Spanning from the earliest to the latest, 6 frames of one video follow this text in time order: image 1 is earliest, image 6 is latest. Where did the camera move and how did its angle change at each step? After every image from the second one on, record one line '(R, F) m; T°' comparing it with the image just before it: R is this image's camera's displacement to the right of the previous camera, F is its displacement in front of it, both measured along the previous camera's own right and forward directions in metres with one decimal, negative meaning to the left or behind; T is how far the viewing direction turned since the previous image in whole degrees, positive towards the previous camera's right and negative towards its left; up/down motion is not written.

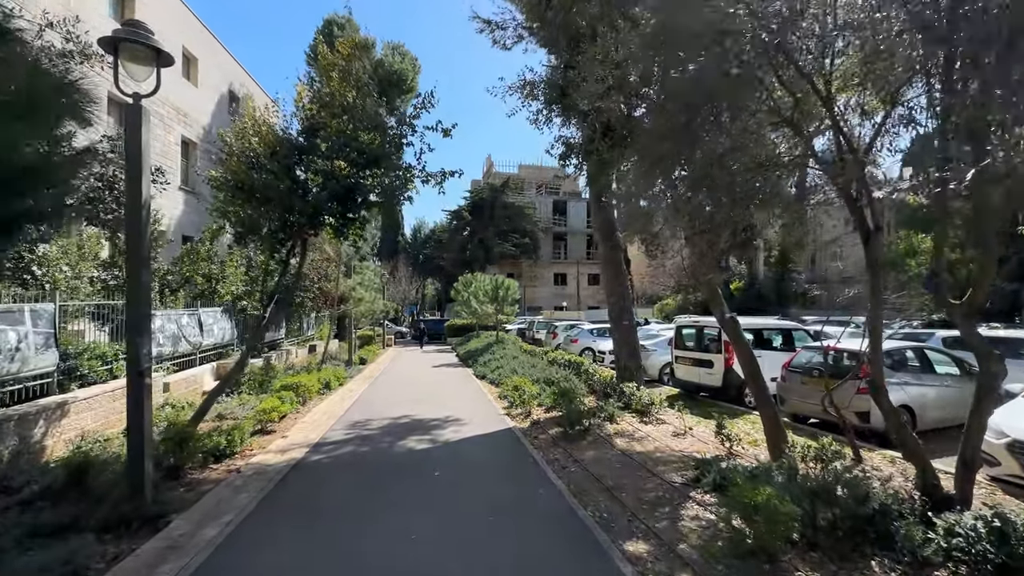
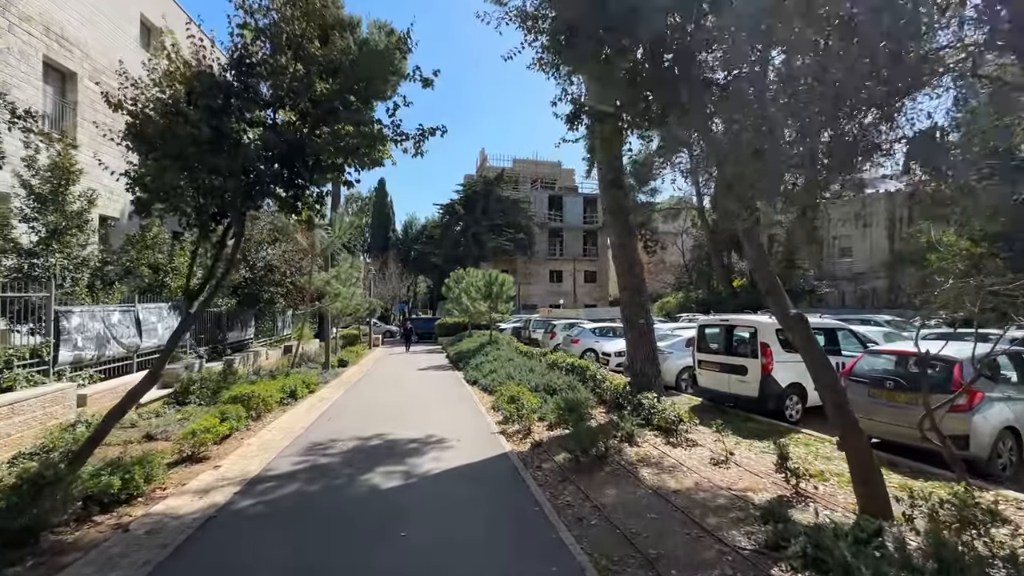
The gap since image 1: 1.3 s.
(0.0, +1.8) m; +1°
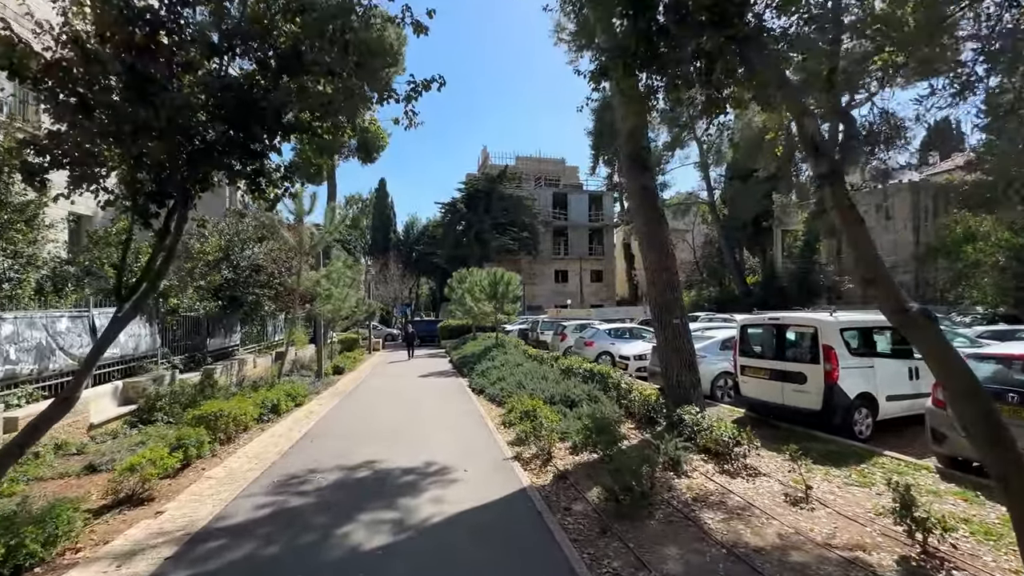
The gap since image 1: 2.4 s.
(-0.2, +1.4) m; 0°
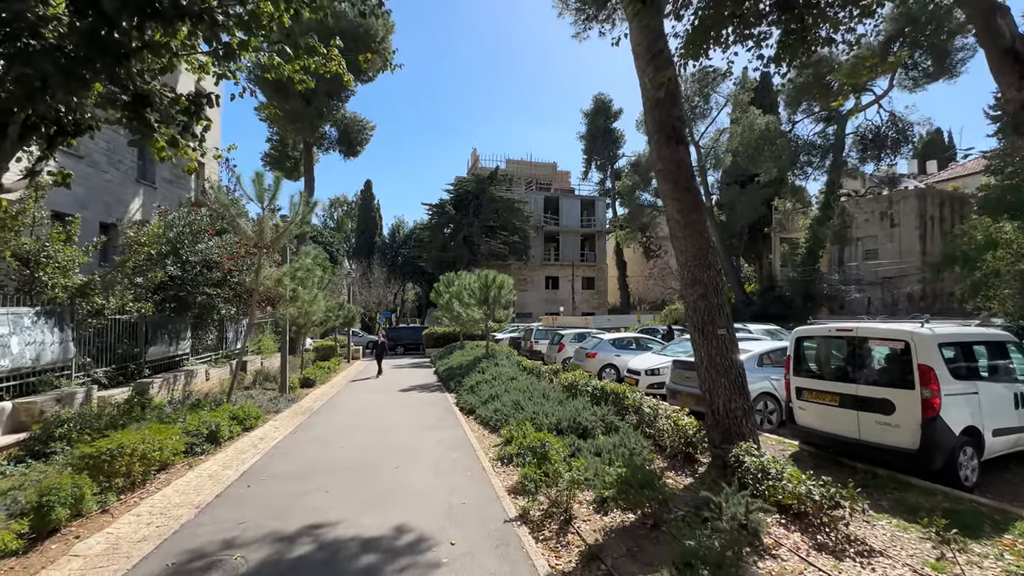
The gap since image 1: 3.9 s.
(-0.2, +1.9) m; +2°
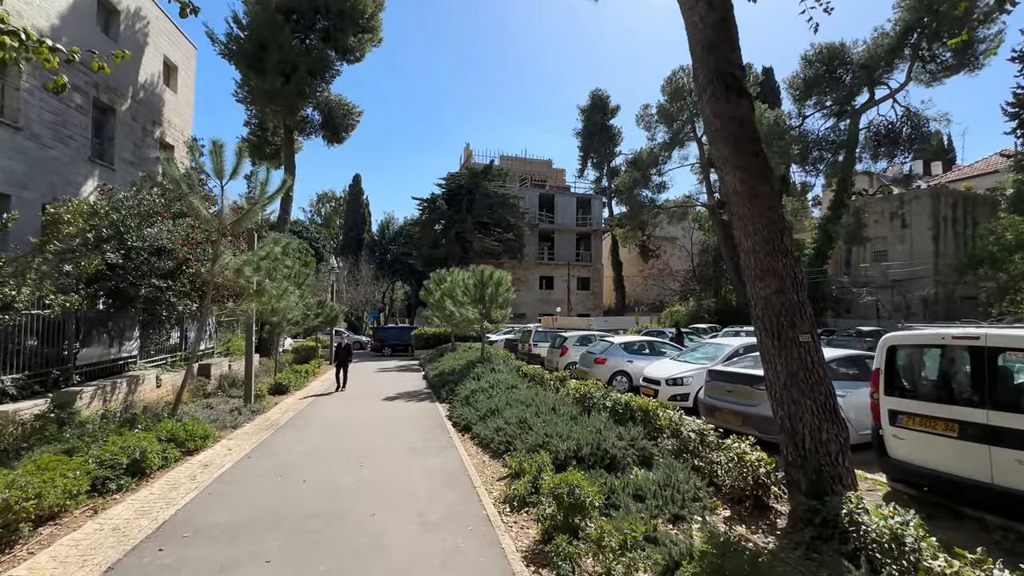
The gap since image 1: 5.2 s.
(-0.3, +1.7) m; +1°
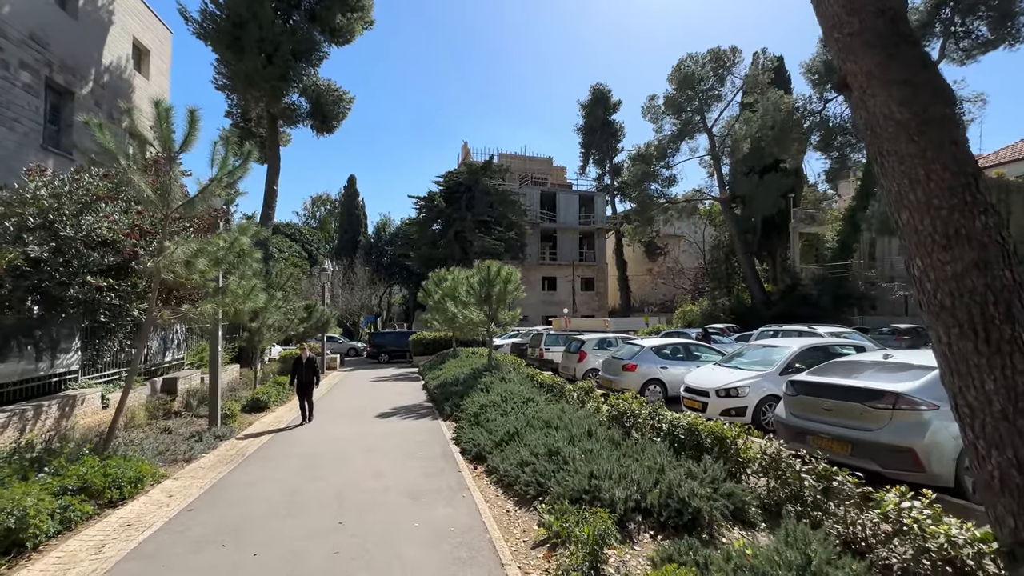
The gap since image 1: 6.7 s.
(-0.4, +1.9) m; 0°
